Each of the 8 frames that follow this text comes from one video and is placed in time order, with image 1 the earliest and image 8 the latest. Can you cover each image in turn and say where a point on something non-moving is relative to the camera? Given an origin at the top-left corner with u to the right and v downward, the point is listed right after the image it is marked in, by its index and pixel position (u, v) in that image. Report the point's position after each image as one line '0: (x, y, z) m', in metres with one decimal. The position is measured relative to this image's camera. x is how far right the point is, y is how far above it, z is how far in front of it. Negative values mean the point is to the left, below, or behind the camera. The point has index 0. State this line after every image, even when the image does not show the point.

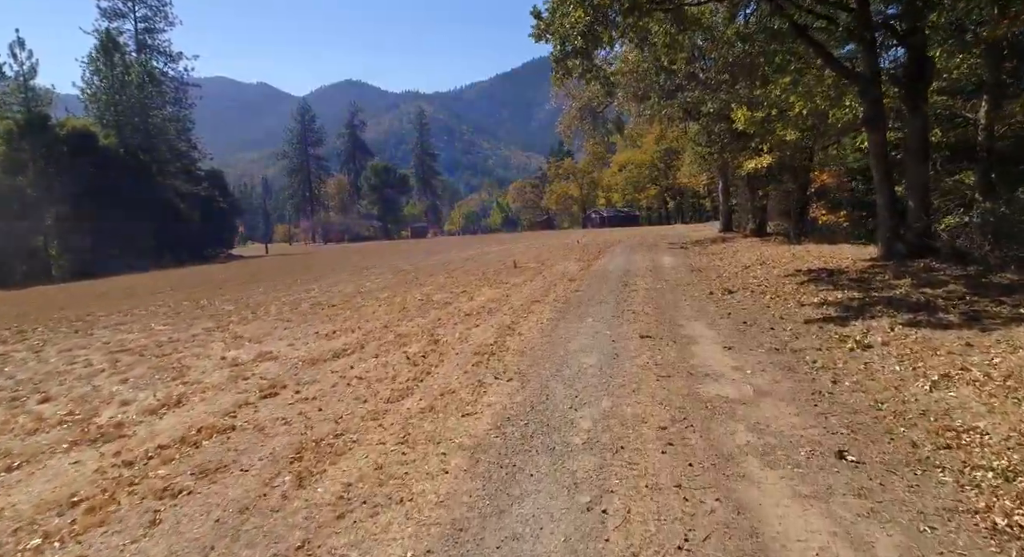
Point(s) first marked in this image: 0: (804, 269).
0: (+6.2, +0.2, +14.8) m
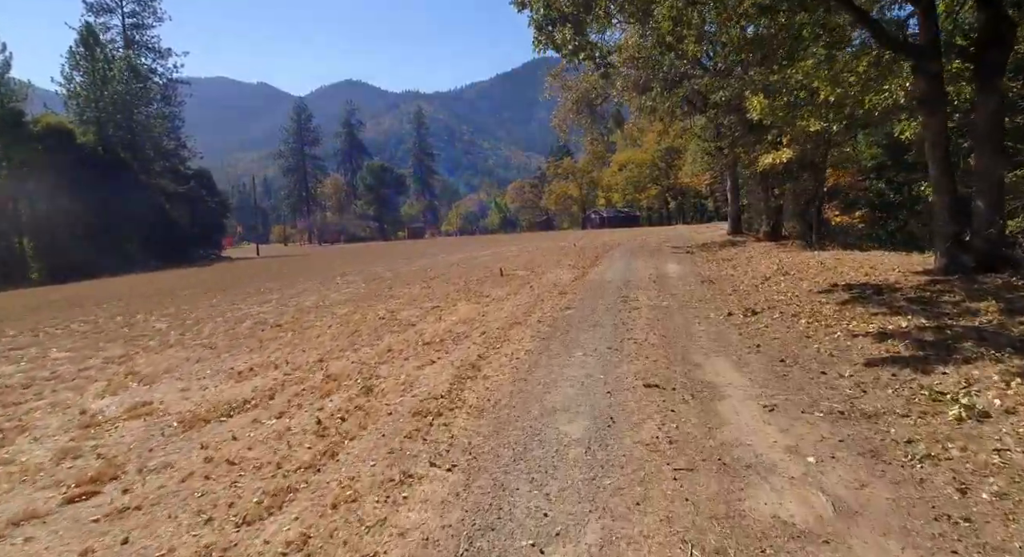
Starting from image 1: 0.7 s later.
0: (+5.8, -0.1, +12.3) m
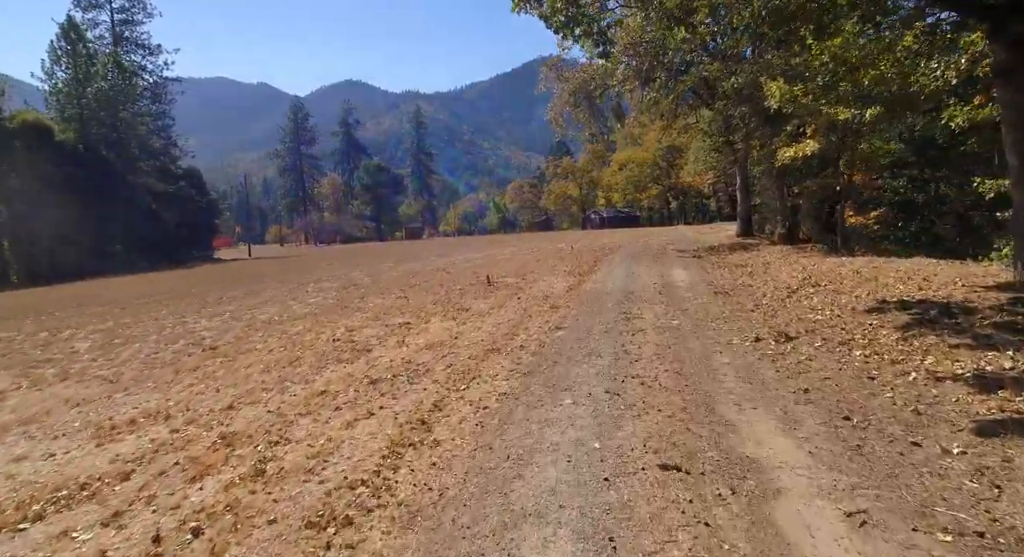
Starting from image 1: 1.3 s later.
0: (+5.5, -0.3, +10.1) m
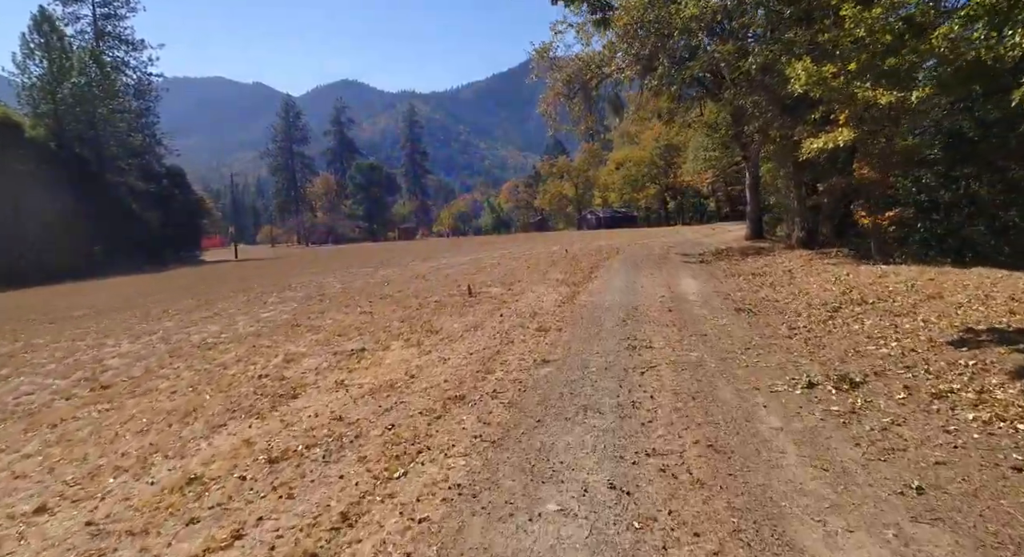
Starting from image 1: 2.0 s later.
0: (+5.2, -0.5, +7.7) m
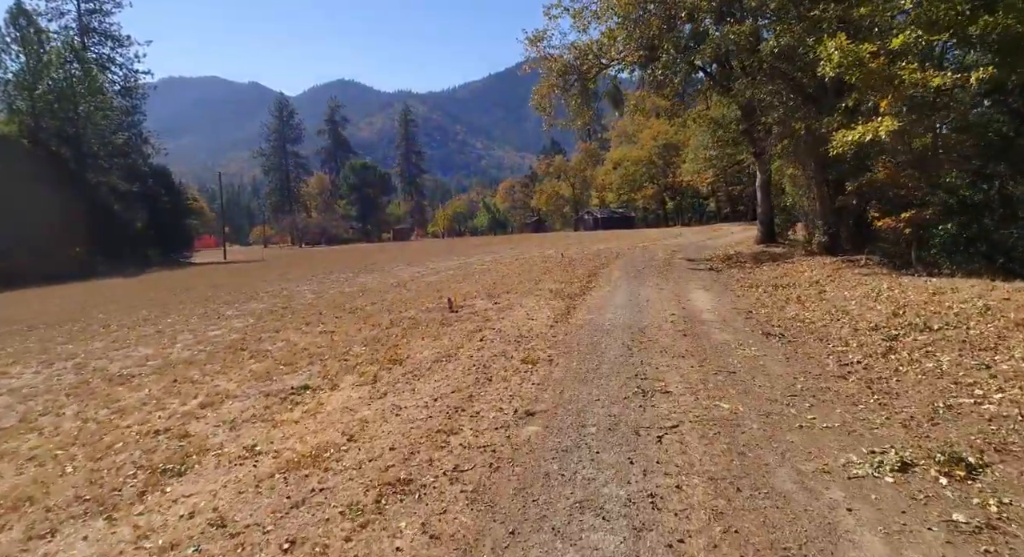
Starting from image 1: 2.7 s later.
0: (+4.9, -0.8, +5.6) m
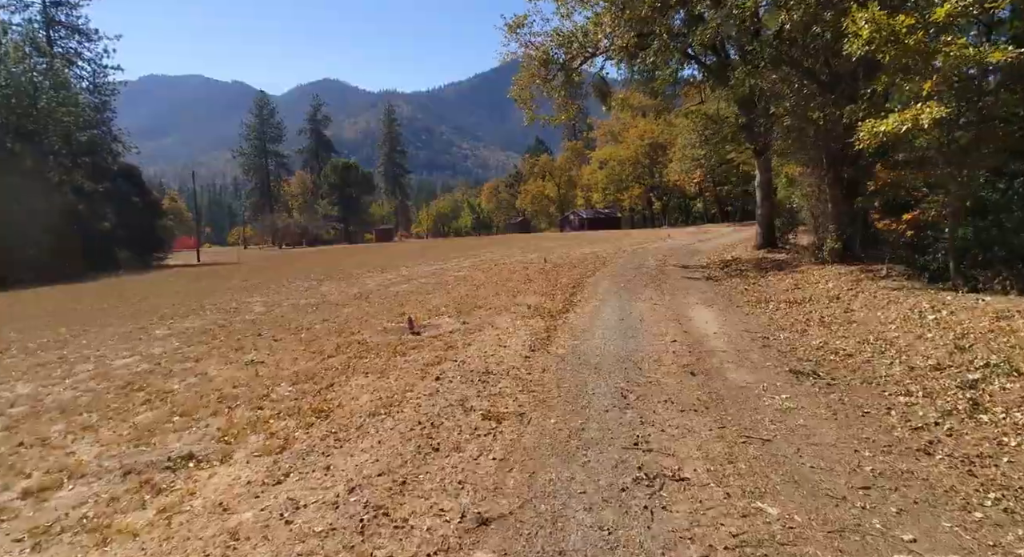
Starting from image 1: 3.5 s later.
0: (+4.6, -1.1, +3.5) m
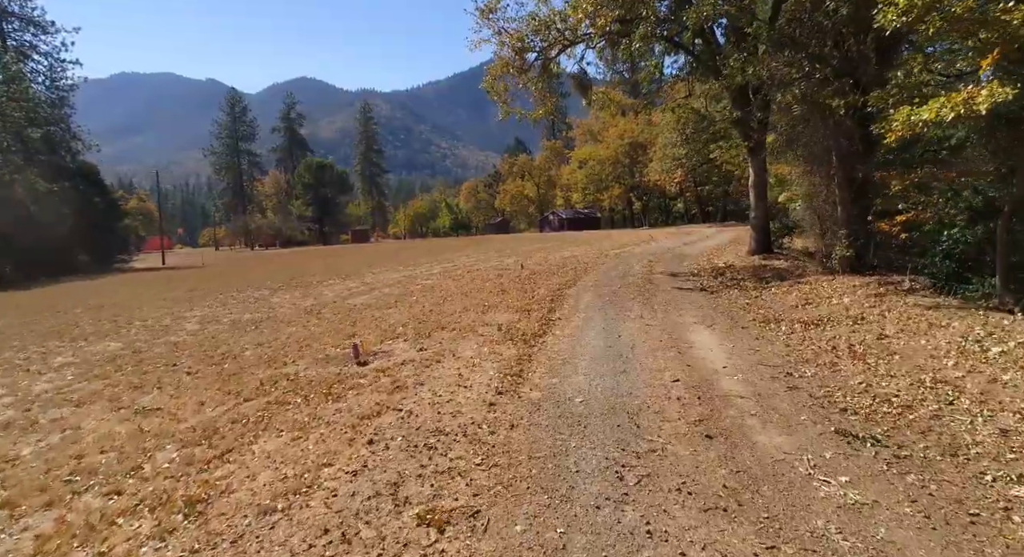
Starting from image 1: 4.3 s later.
0: (+4.3, -1.3, +1.5) m
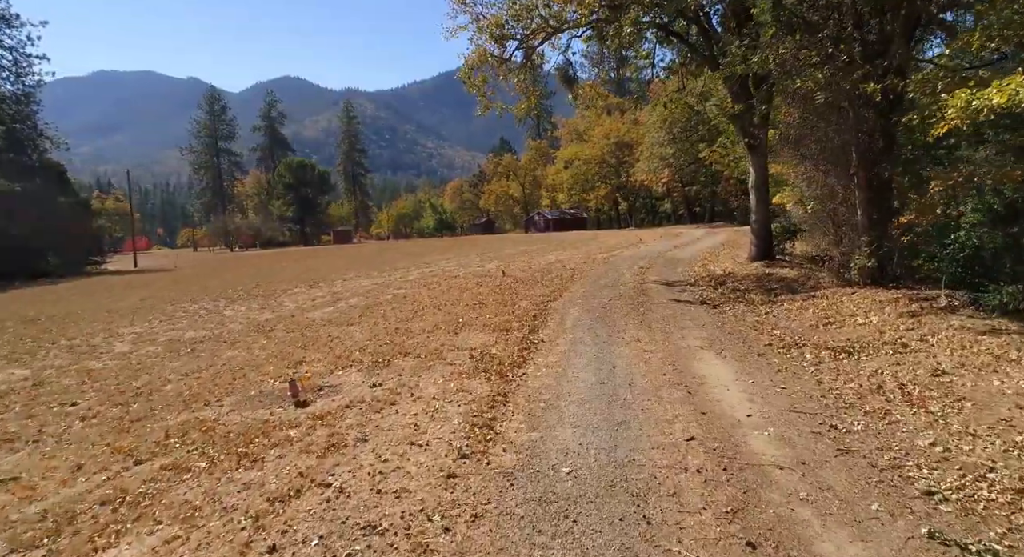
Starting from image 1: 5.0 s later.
0: (+4.2, -1.6, -0.3) m
